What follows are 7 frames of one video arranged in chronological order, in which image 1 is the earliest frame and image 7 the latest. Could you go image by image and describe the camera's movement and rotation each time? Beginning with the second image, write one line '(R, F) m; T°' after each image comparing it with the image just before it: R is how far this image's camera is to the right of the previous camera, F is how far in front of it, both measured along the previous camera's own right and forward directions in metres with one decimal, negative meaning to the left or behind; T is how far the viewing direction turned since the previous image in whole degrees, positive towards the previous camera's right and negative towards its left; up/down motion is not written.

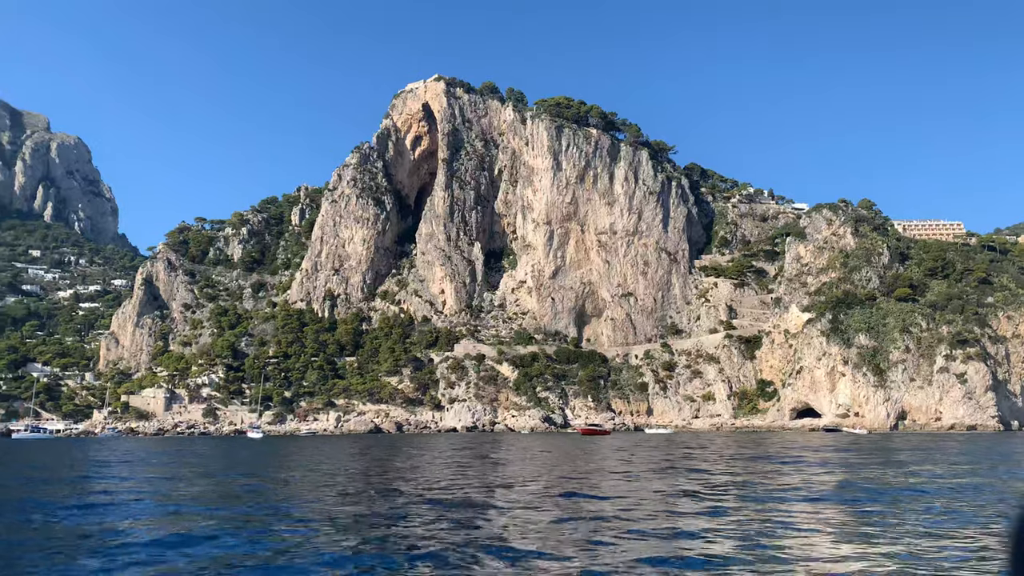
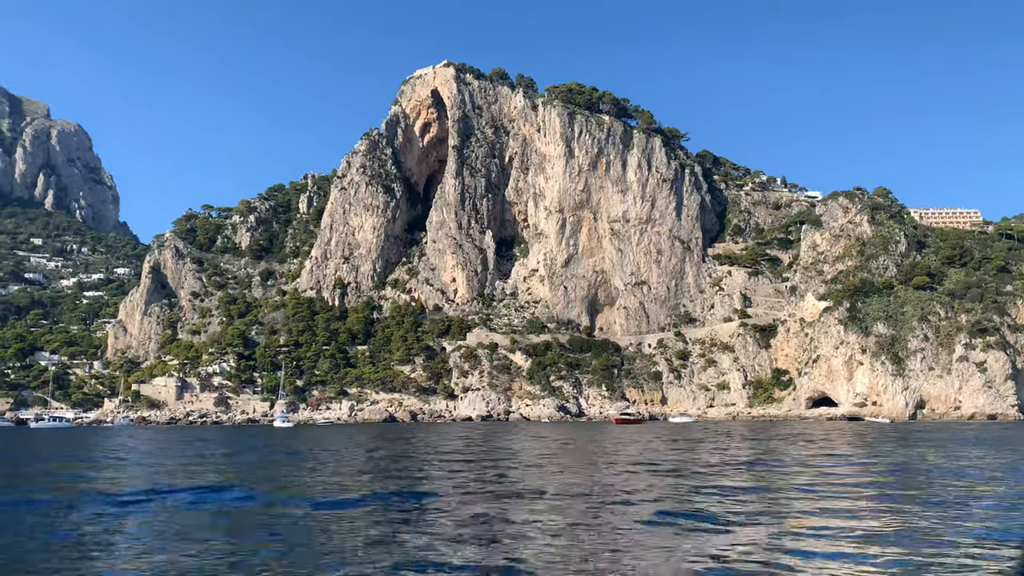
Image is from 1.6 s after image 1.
(-1.7, +0.8) m; 0°
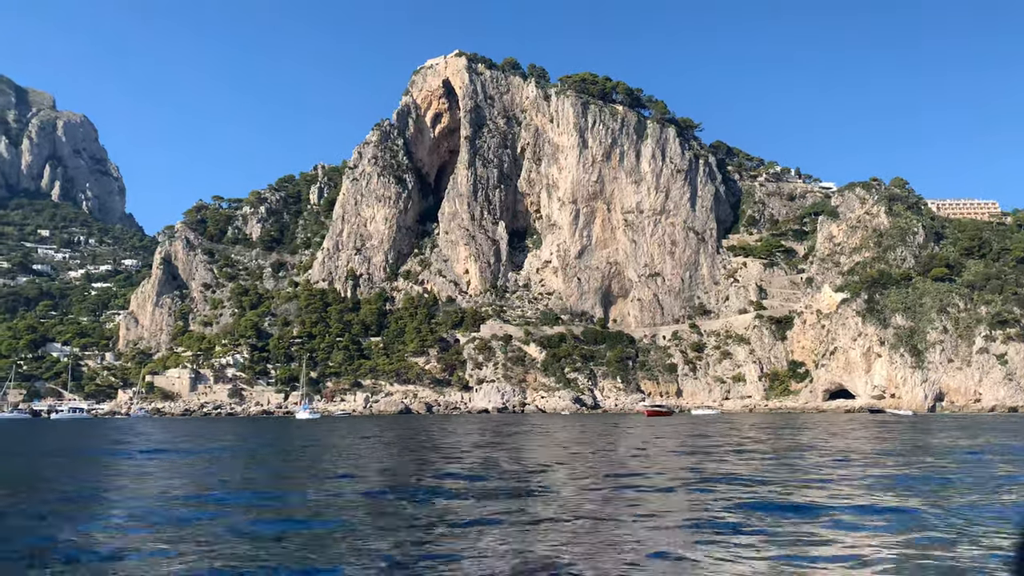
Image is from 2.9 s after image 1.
(-1.3, +0.5) m; 0°
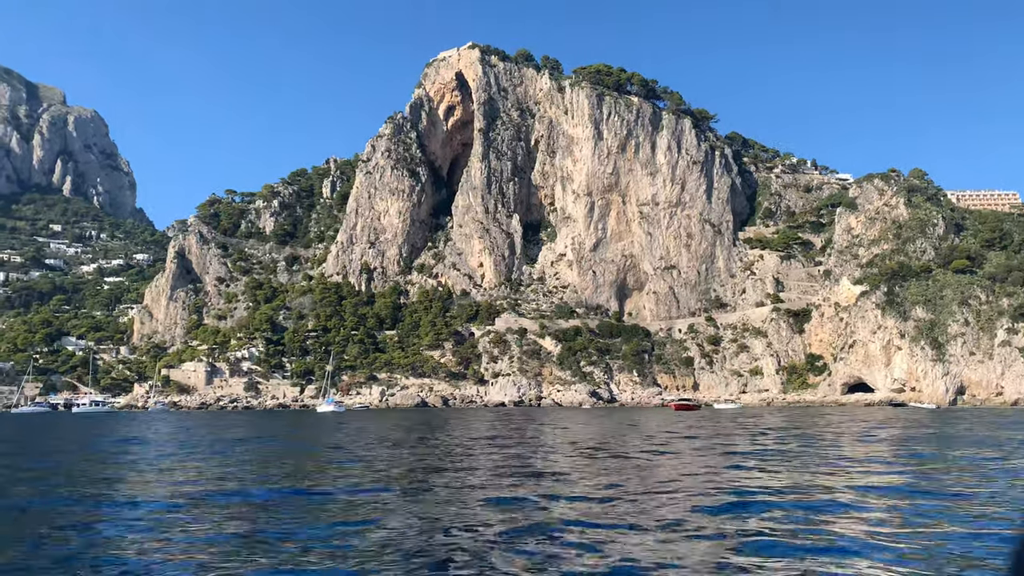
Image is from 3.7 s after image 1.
(-0.9, +0.4) m; -1°
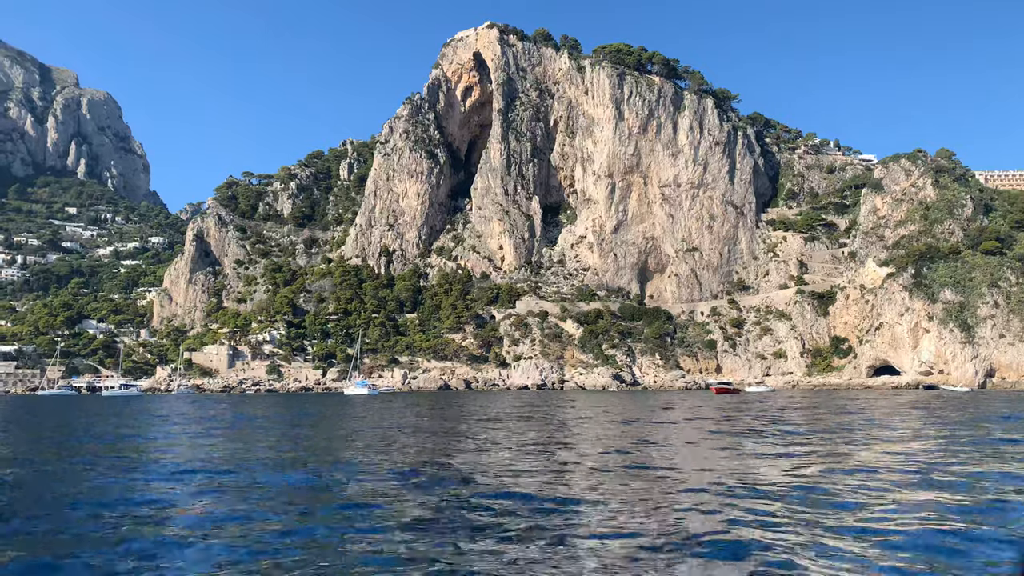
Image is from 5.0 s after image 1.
(-1.3, +0.5) m; -1°
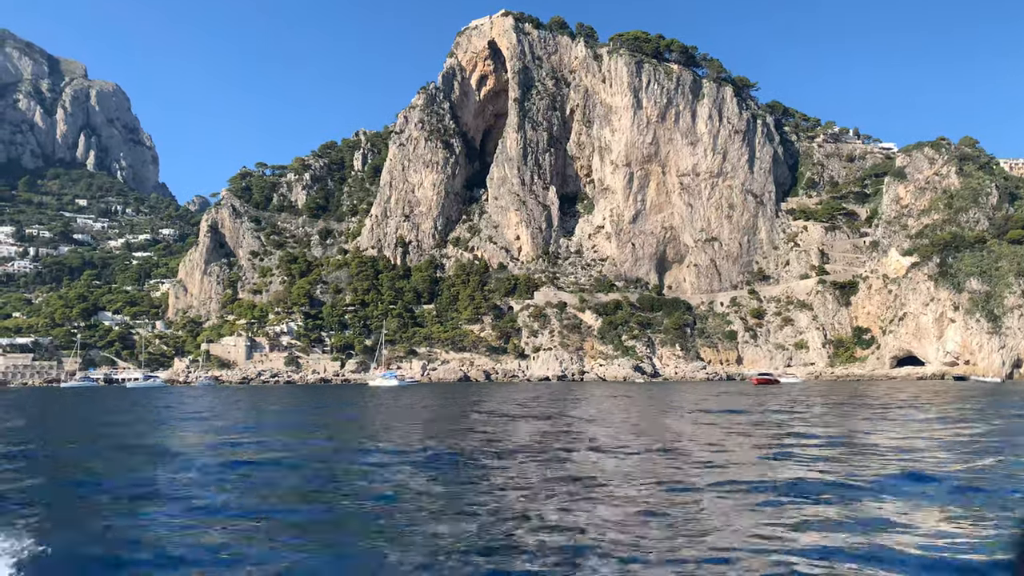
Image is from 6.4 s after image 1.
(-1.4, +0.7) m; 0°
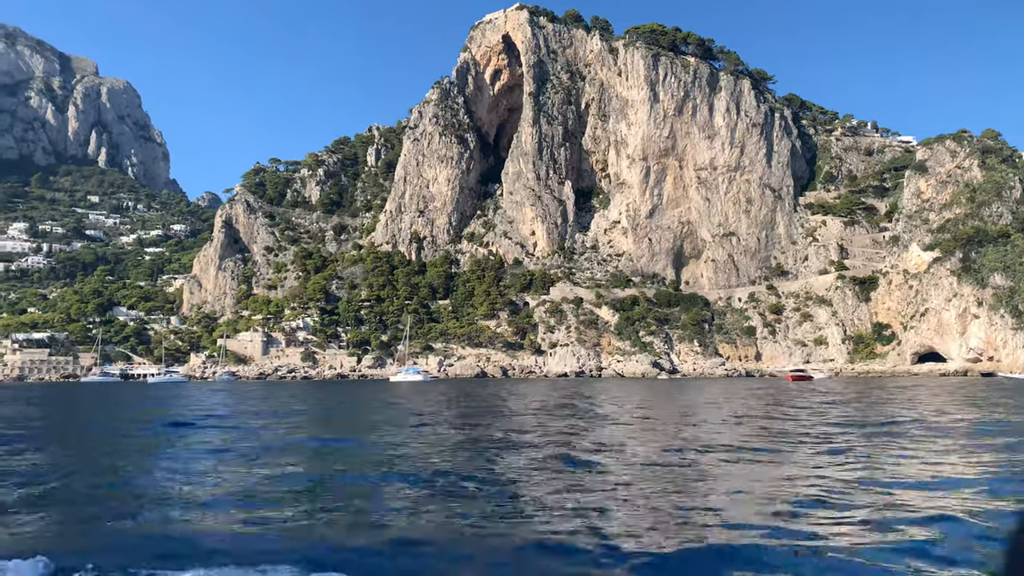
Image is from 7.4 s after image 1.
(-1.0, +0.5) m; -1°
